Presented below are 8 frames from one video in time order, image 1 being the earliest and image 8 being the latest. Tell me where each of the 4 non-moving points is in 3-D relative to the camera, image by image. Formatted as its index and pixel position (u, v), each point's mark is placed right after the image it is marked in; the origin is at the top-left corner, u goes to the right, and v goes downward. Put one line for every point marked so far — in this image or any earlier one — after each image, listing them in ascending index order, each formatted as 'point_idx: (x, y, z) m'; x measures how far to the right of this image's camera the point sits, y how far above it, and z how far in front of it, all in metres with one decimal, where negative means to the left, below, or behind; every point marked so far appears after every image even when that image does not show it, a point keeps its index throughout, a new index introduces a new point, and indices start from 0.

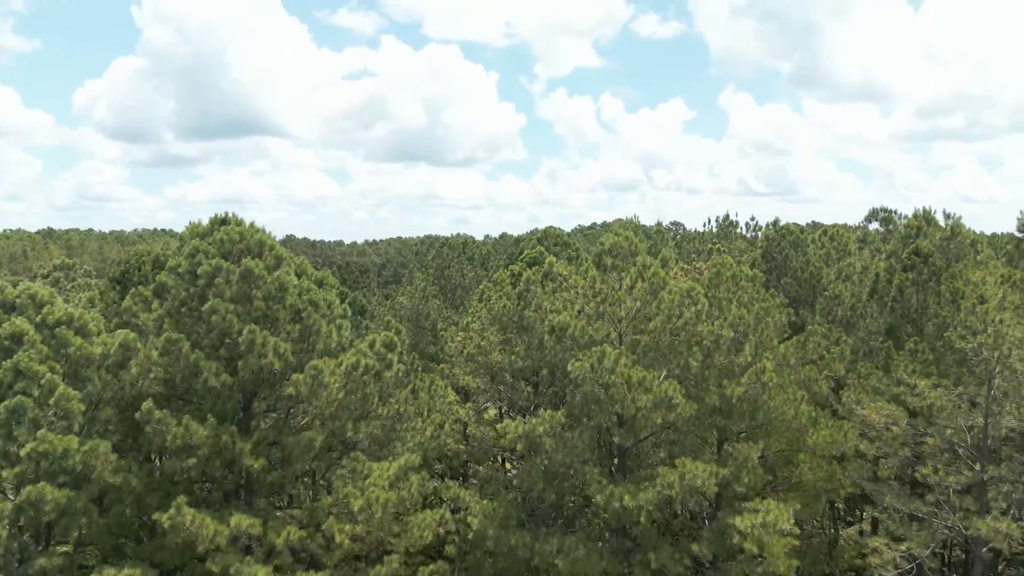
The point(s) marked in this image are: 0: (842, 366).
0: (+6.1, -1.4, +13.6) m
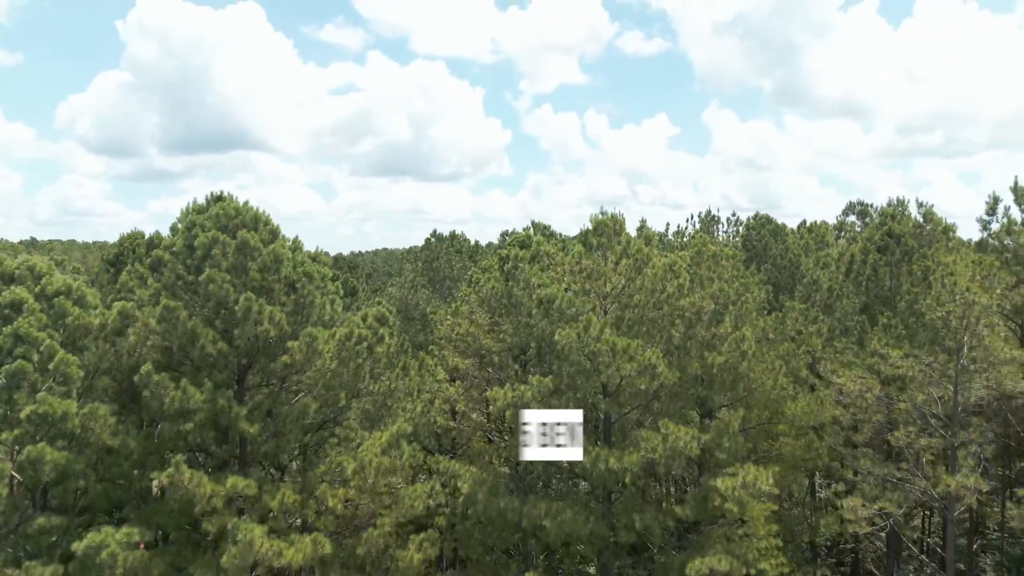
0: (+5.9, -1.0, +14.1) m
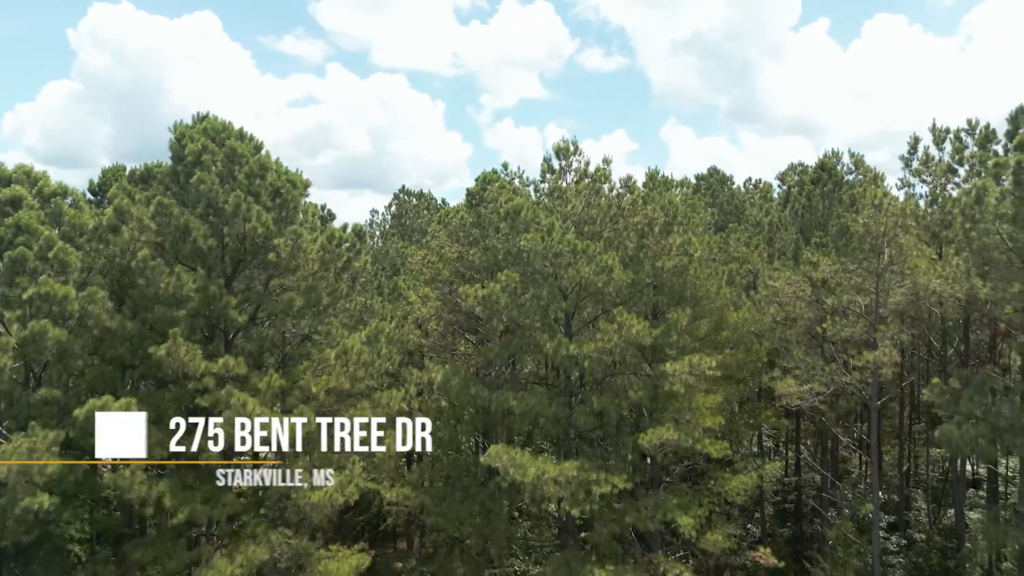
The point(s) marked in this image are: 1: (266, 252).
0: (+5.2, +0.6, +15.5) m
1: (-4.2, +0.6, +12.5) m
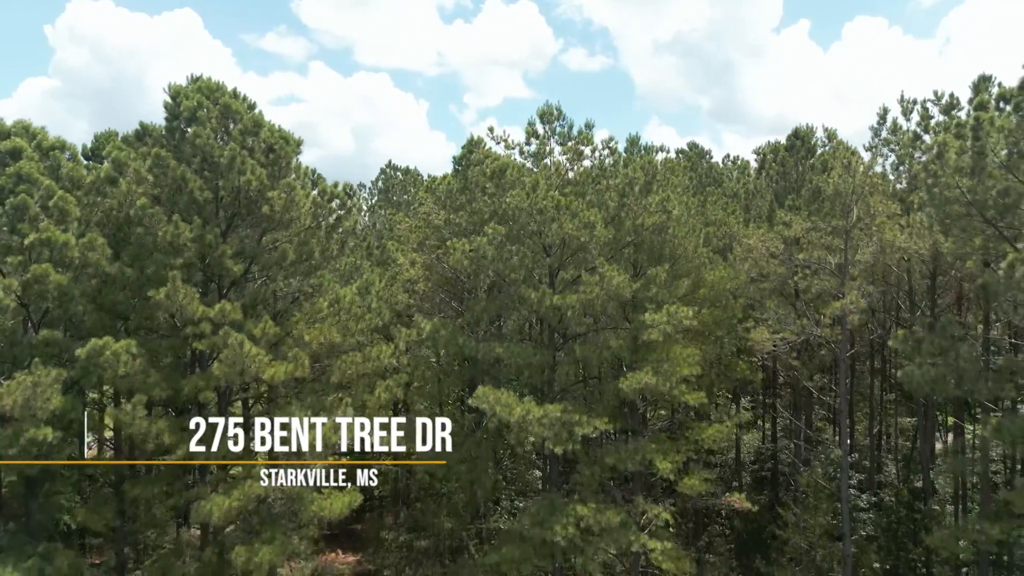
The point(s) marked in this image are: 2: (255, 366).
0: (+4.9, +1.4, +16.1) m
1: (-4.4, +1.4, +12.9) m
2: (-4.0, -1.2, +11.4) m
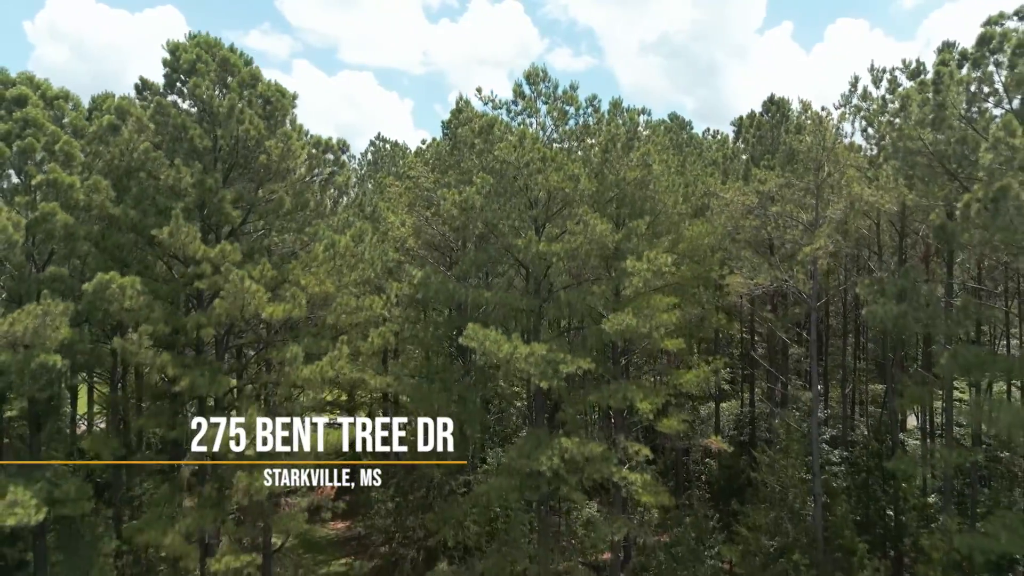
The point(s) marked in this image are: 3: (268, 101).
0: (+4.6, +2.4, +16.8) m
1: (-4.6, +2.4, +13.4) m
2: (-4.2, -0.3, +11.9) m
3: (-4.6, +3.5, +13.8) m
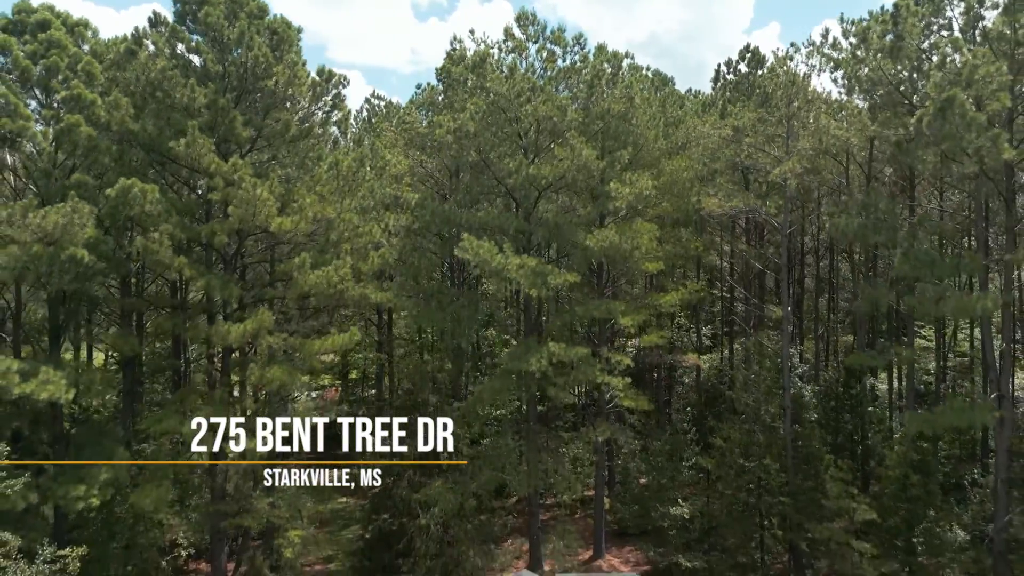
0: (+4.4, +4.0, +17.9) m
1: (-4.8, +4.0, +14.3) m
2: (-4.3, +1.3, +12.9) m
3: (-4.7, +5.1, +14.7) m
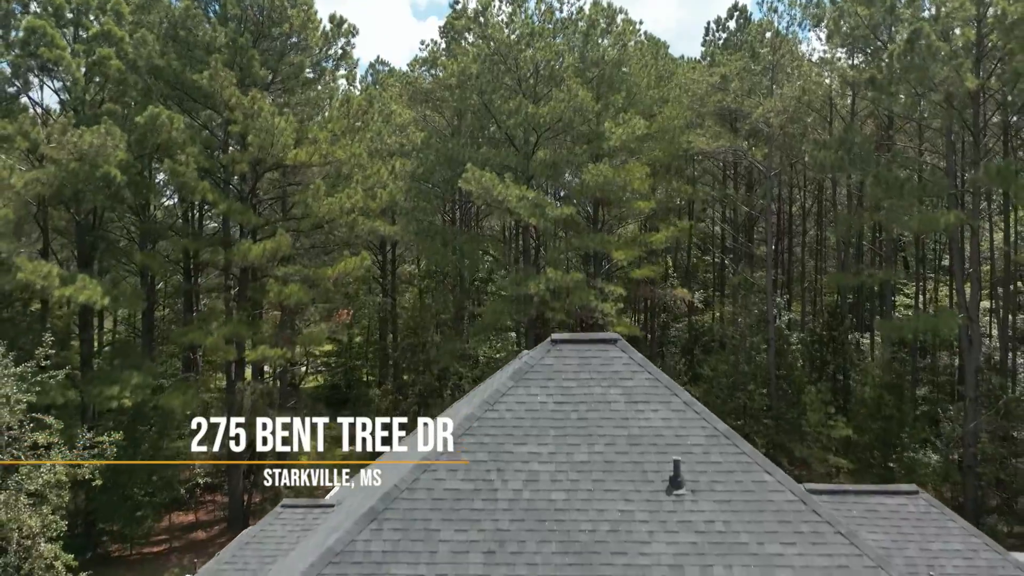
0: (+4.4, +5.4, +18.9) m
1: (-4.8, +5.4, +15.3) m
2: (-4.3, +2.7, +13.8) m
3: (-4.7, +6.5, +15.7) m
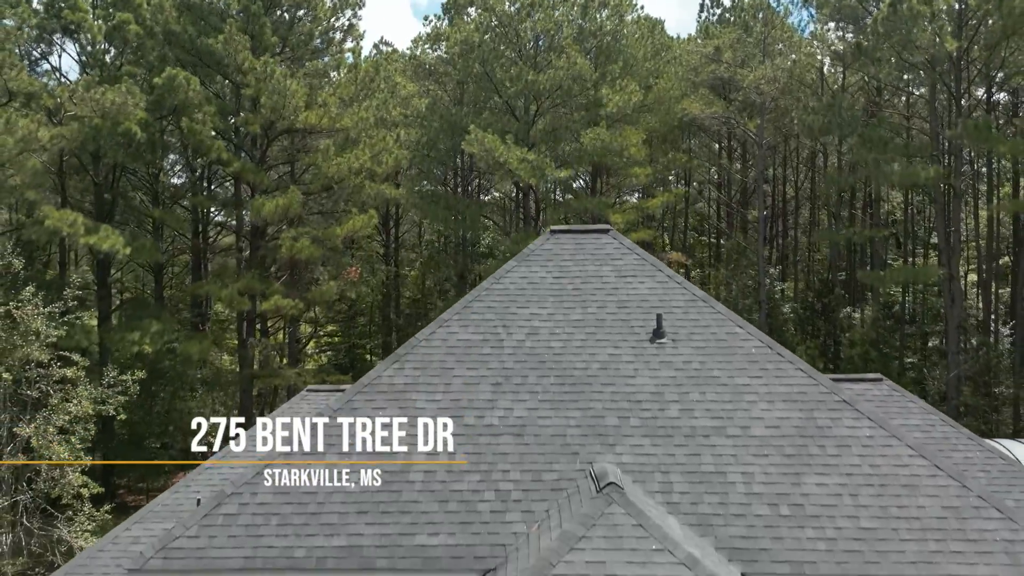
0: (+4.4, +6.2, +19.5) m
1: (-4.8, +6.3, +15.9) m
2: (-4.3, +3.6, +14.4) m
3: (-4.7, +7.4, +16.3) m
